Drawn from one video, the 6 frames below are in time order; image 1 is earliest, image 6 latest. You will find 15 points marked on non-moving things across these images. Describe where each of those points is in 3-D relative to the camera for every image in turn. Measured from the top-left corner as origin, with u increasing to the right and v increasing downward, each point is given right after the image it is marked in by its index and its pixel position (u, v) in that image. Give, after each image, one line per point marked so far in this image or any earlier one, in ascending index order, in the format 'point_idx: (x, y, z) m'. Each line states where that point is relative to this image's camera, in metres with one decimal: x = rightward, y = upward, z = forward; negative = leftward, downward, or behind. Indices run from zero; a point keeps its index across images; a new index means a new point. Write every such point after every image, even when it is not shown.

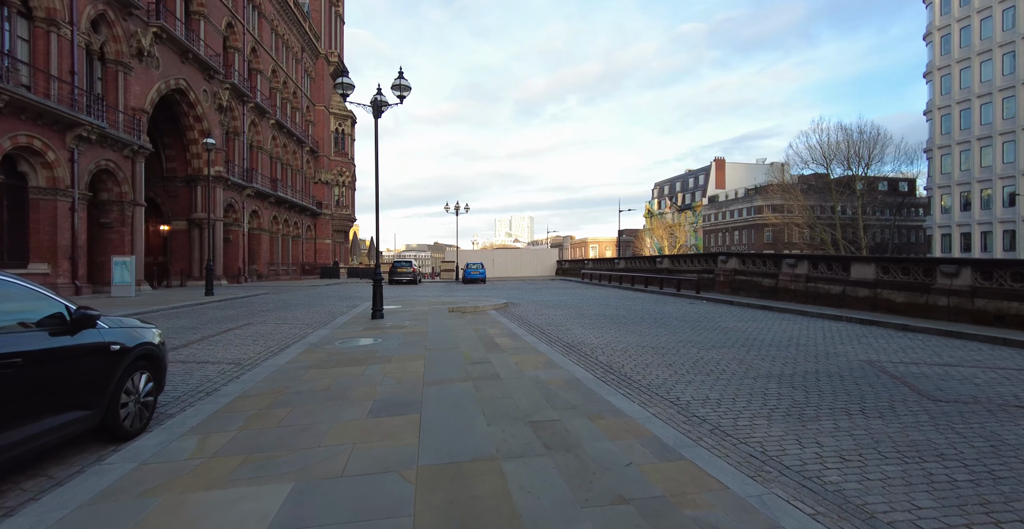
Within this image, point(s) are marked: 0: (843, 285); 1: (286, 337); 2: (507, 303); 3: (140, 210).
0: (+9.8, -0.6, +14.2) m
1: (-4.4, -1.4, +9.2) m
2: (-0.2, -1.3, +16.3) m
3: (-15.5, +2.3, +19.8) m
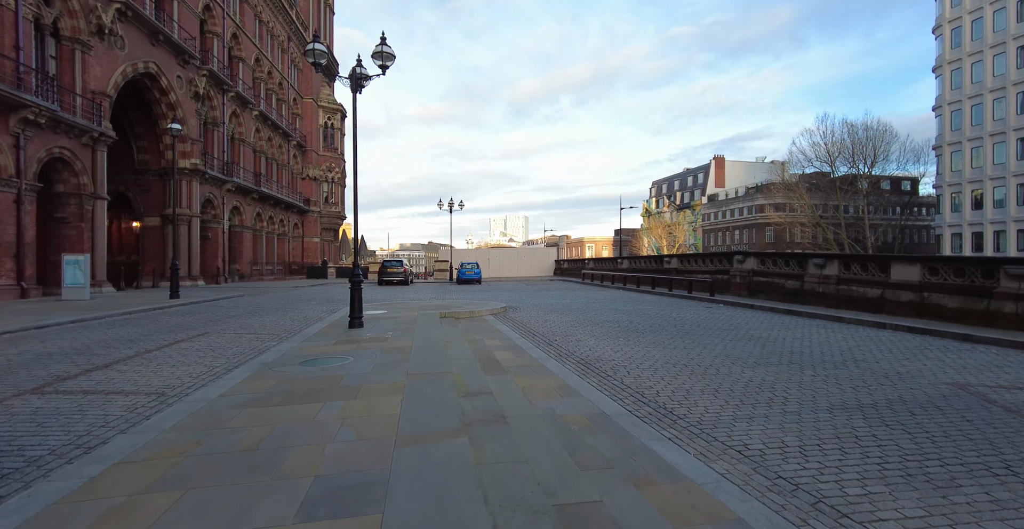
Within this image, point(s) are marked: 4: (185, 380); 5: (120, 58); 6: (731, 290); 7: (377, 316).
0: (+9.8, -0.6, +12.7) m
1: (-4.3, -1.4, +7.6) m
2: (-0.2, -1.3, +14.7) m
3: (-15.5, +2.3, +18.0) m
4: (-4.0, -1.4, +5.9) m
5: (-15.9, +8.4, +19.3) m
6: (+8.6, -1.0, +18.7) m
7: (-3.3, -1.3, +11.7) m
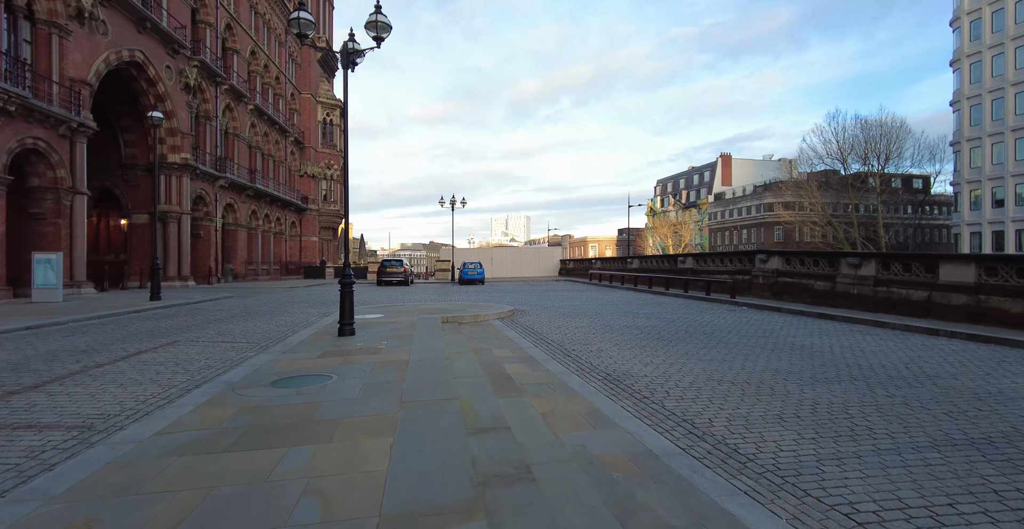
0: (+10.1, -0.6, +11.5) m
1: (-4.1, -1.4, +6.4) m
2: (0.0, -1.3, +13.6) m
3: (-15.3, +2.3, +16.9) m
4: (-3.8, -1.4, +4.7) m
5: (-15.7, +8.4, +18.2) m
6: (+8.9, -1.0, +17.5) m
7: (-3.1, -1.3, +10.5) m
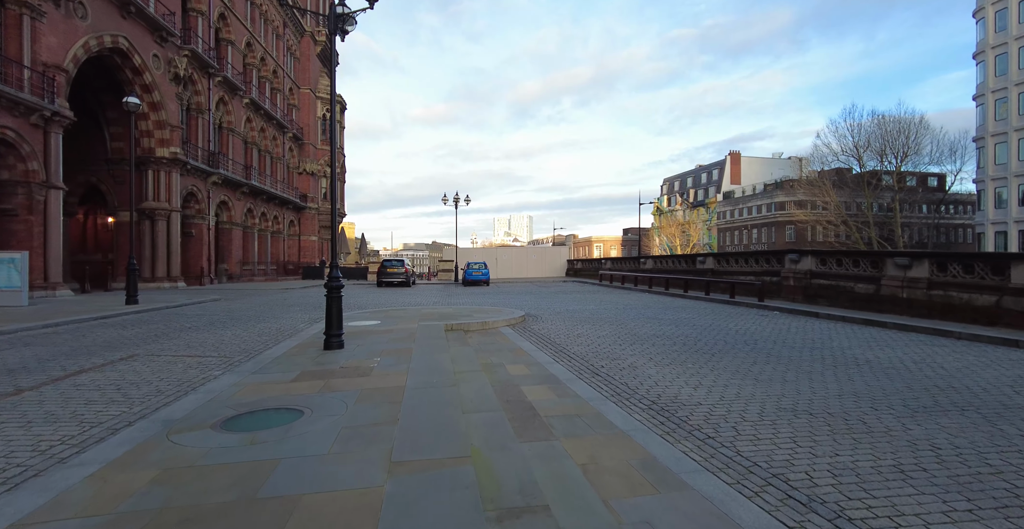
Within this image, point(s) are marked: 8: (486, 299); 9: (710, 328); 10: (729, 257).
0: (+10.3, -0.6, +10.1) m
1: (-3.9, -1.4, +5.2) m
2: (+0.3, -1.3, +12.3) m
3: (-15.0, +2.3, +15.7) m
4: (-3.6, -1.4, +3.4) m
5: (-15.3, +8.4, +17.0) m
6: (+9.2, -1.0, +16.1) m
7: (-2.8, -1.3, +9.2) m
8: (-1.1, -1.4, +19.2) m
9: (+4.6, -1.5, +11.0) m
10: (+8.8, +0.3, +19.3) m
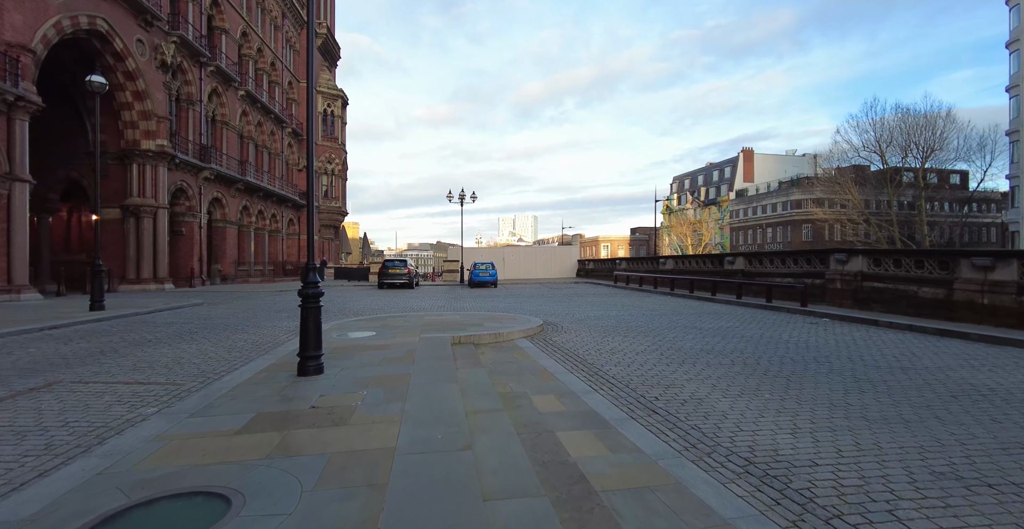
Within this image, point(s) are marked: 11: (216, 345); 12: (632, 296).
0: (+10.7, -0.6, +8.4) m
1: (-3.6, -1.4, +3.6) m
2: (+0.7, -1.3, +10.6) m
3: (-14.6, +2.3, +14.2) m
4: (-3.3, -1.4, +1.9) m
5: (-14.9, +8.4, +15.5) m
6: (+9.6, -1.1, +14.4) m
7: (-2.5, -1.3, +7.6) m
8: (-0.6, -1.4, +17.6) m
9: (+4.9, -1.5, +9.3) m
10: (+9.2, +0.3, +17.6) m
11: (-5.1, -1.4, +8.3) m
12: (+4.7, -1.2, +18.6) m
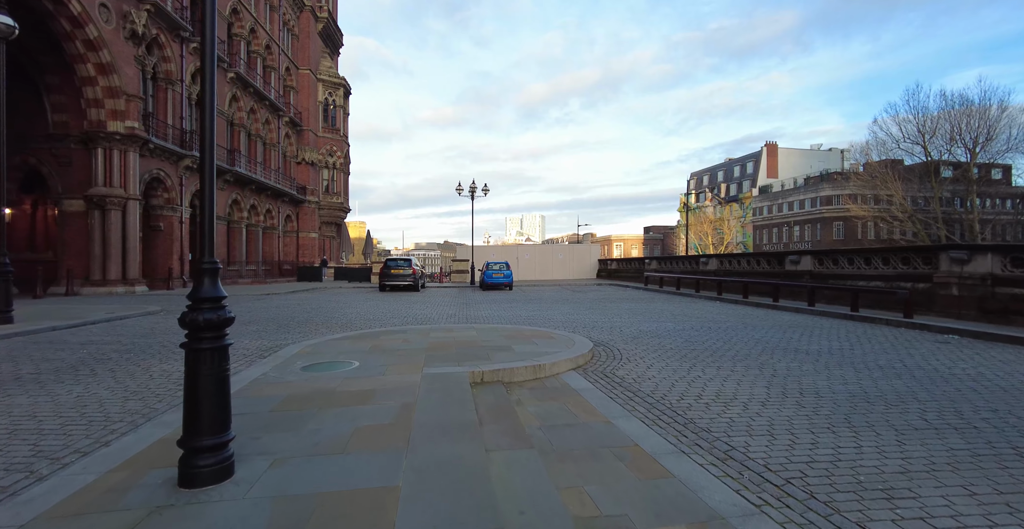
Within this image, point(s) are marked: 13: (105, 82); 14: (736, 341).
0: (+11.3, -0.6, +5.4) m
1: (-3.1, -1.4, +0.8) m
2: (+1.3, -1.3, +7.8) m
3: (-13.9, +2.3, +11.6) m
4: (-2.8, -1.4, -0.9) m
5: (-14.2, +8.4, +12.9) m
6: (+10.2, -1.1, +11.4) m
7: (-1.9, -1.3, +4.8) m
8: (+0.1, -1.4, +14.7) m
9: (+5.5, -1.5, +6.4) m
10: (+9.9, +0.3, +14.6) m
11: (-4.6, -1.4, +5.5) m
12: (+5.4, -1.2, +15.6) m
13: (-15.0, +6.7, +17.5) m
14: (+4.2, -1.4, +9.0) m
